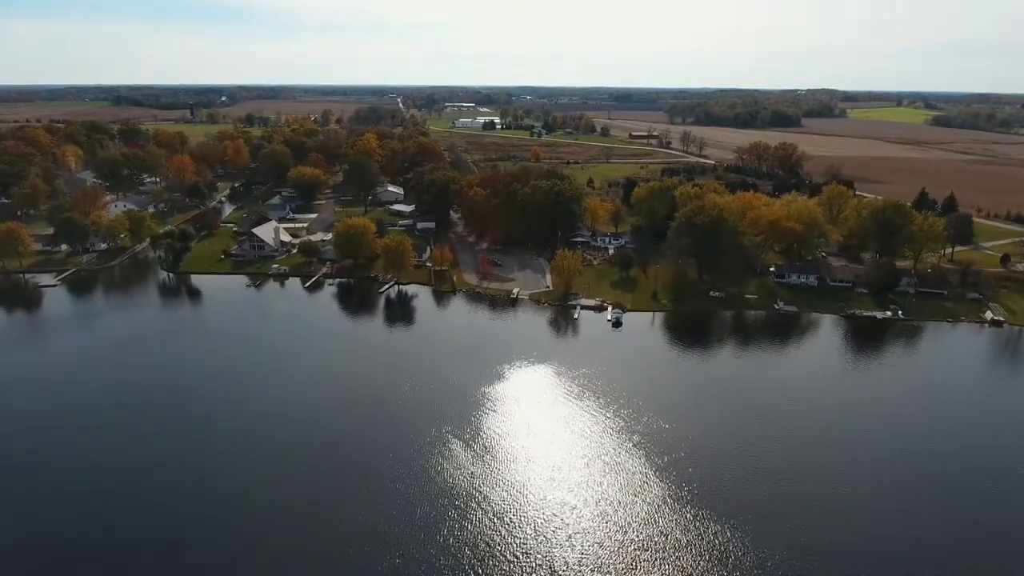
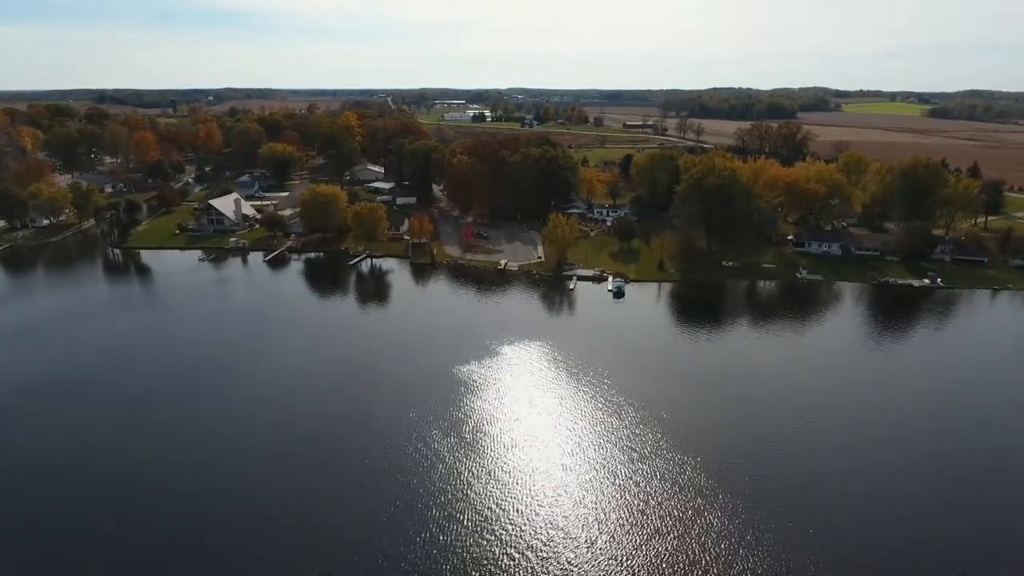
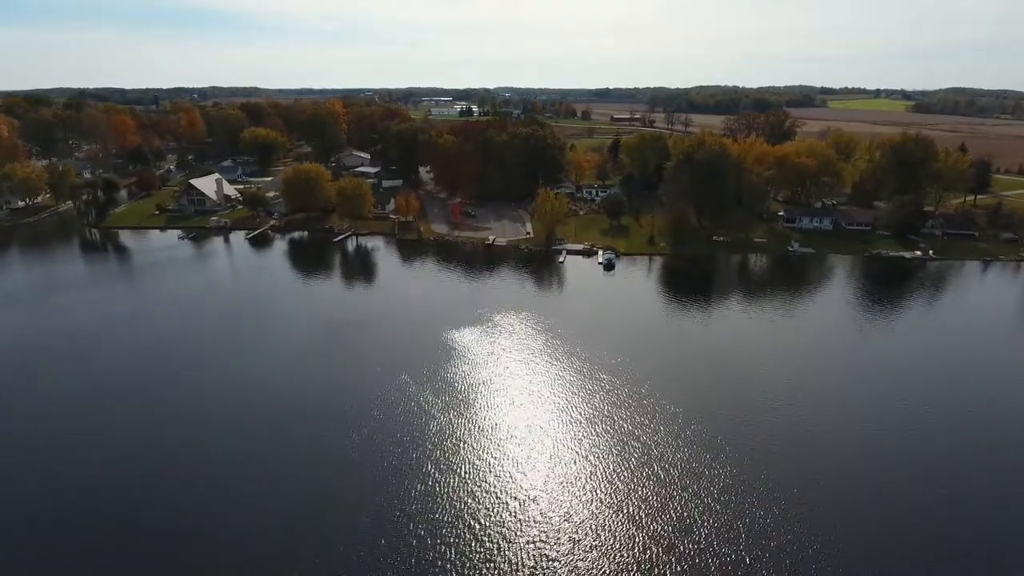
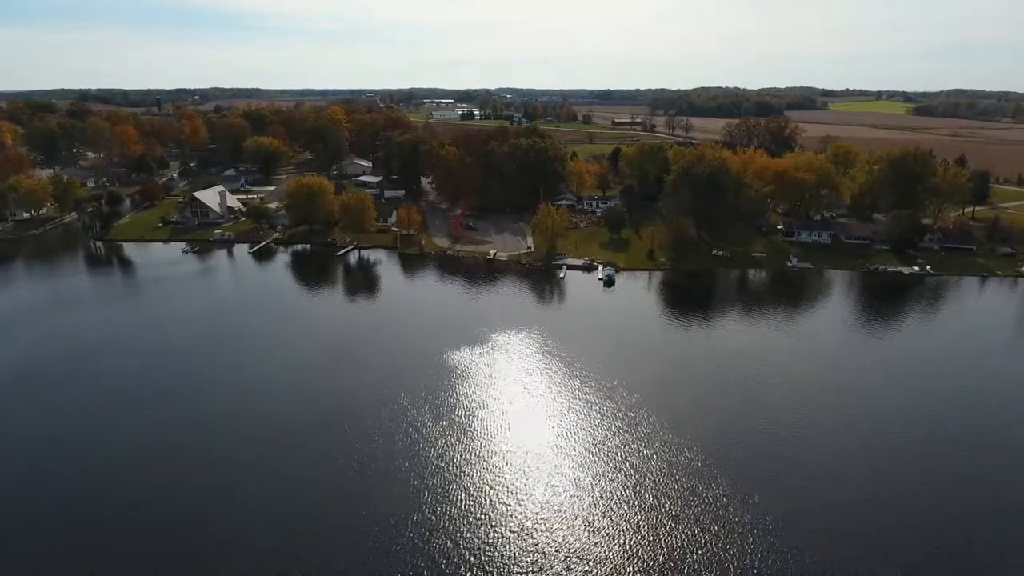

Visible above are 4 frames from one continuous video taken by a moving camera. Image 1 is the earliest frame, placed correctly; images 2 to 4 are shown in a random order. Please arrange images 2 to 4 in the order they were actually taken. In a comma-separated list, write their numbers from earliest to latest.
2, 4, 3
